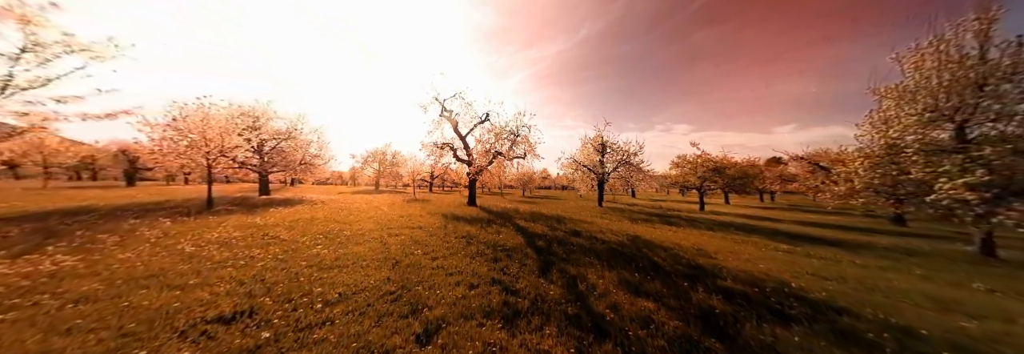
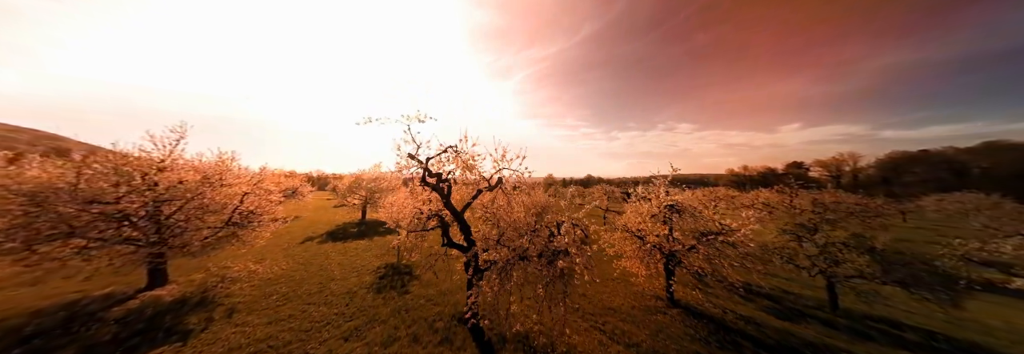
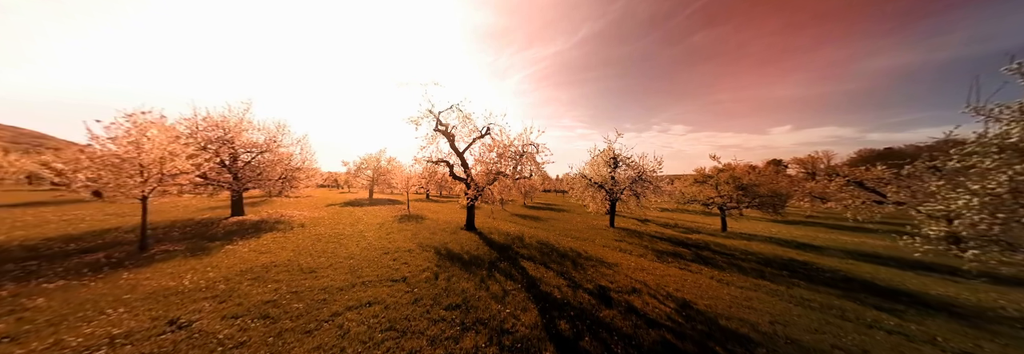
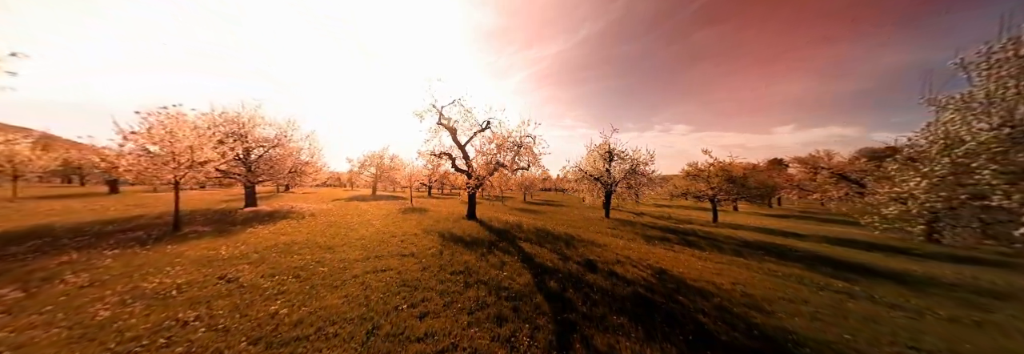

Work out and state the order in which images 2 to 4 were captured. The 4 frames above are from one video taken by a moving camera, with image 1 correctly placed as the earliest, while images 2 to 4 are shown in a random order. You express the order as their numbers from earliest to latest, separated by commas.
4, 3, 2
